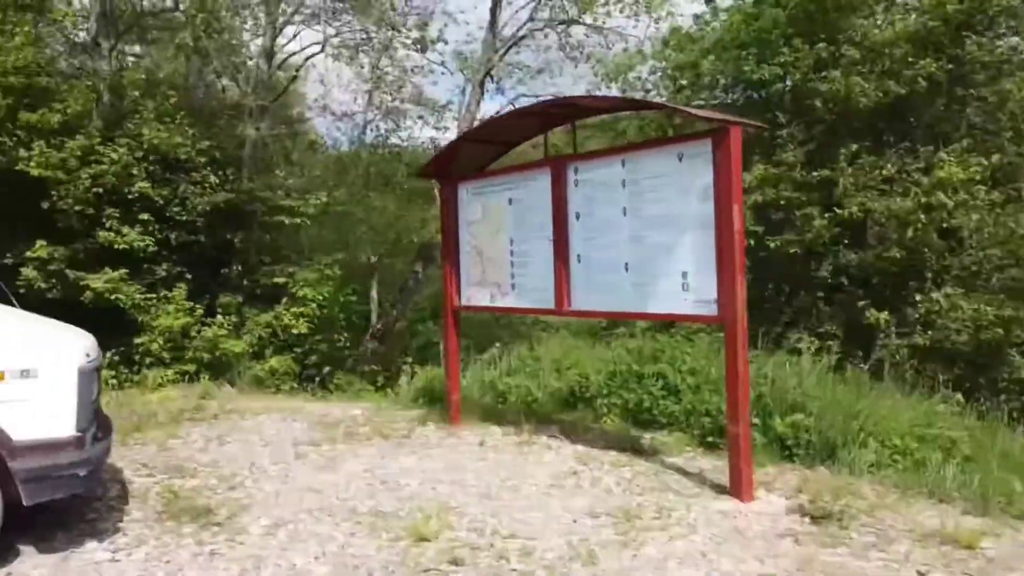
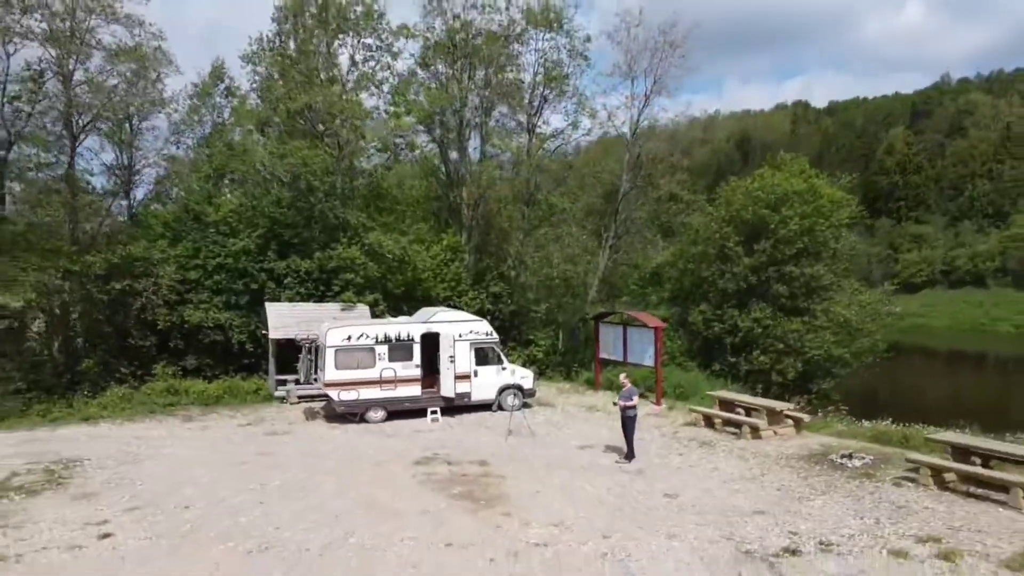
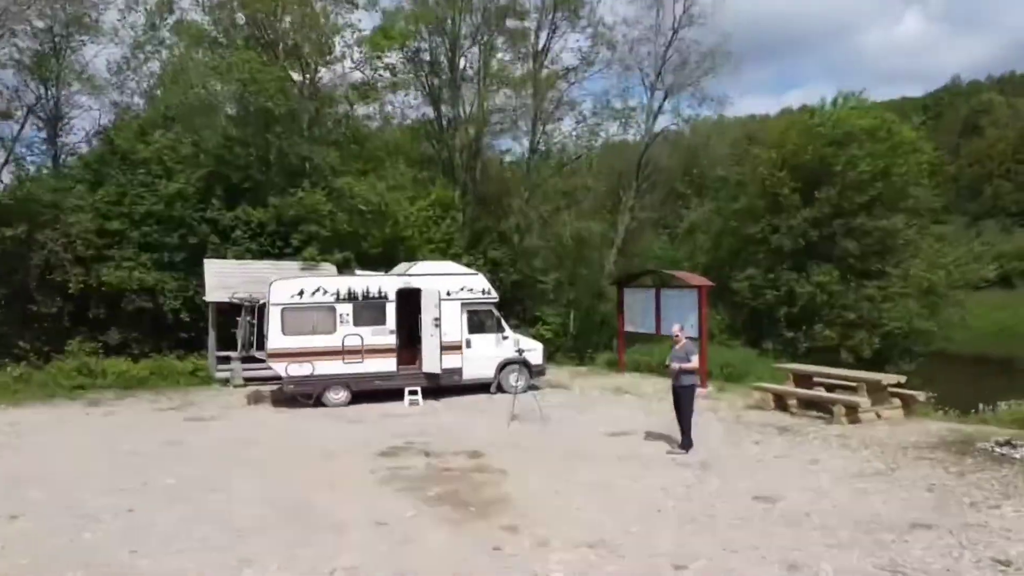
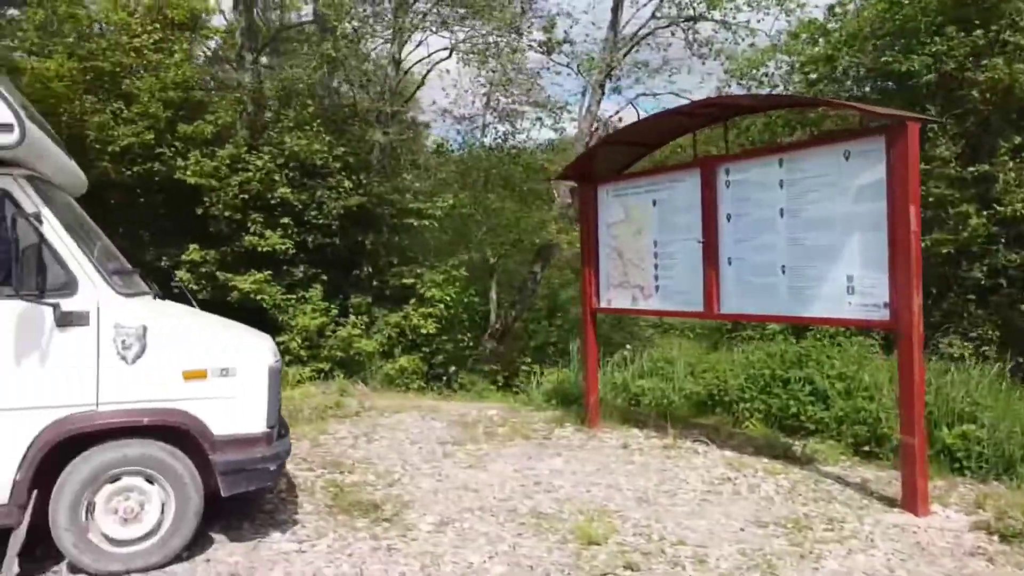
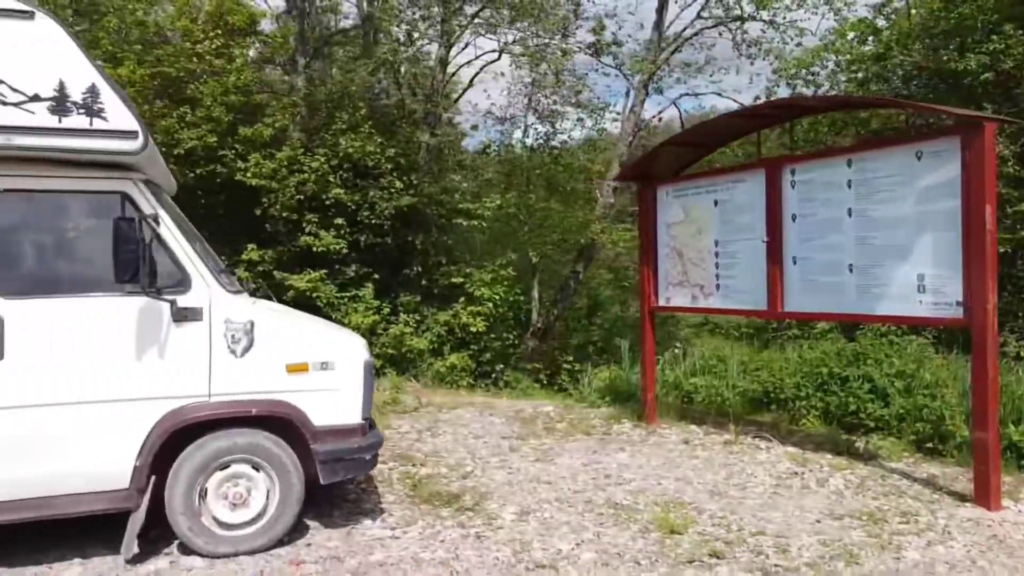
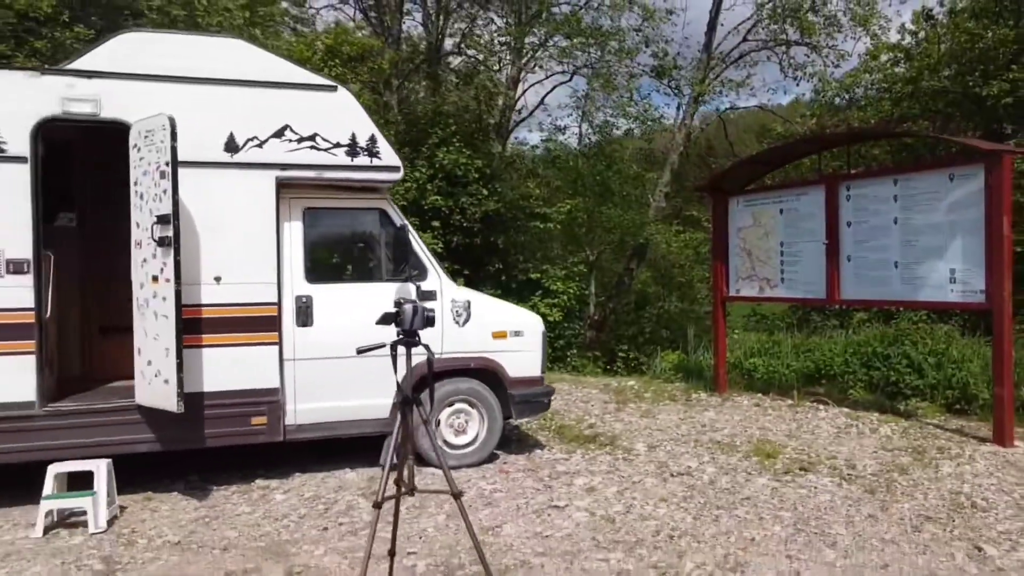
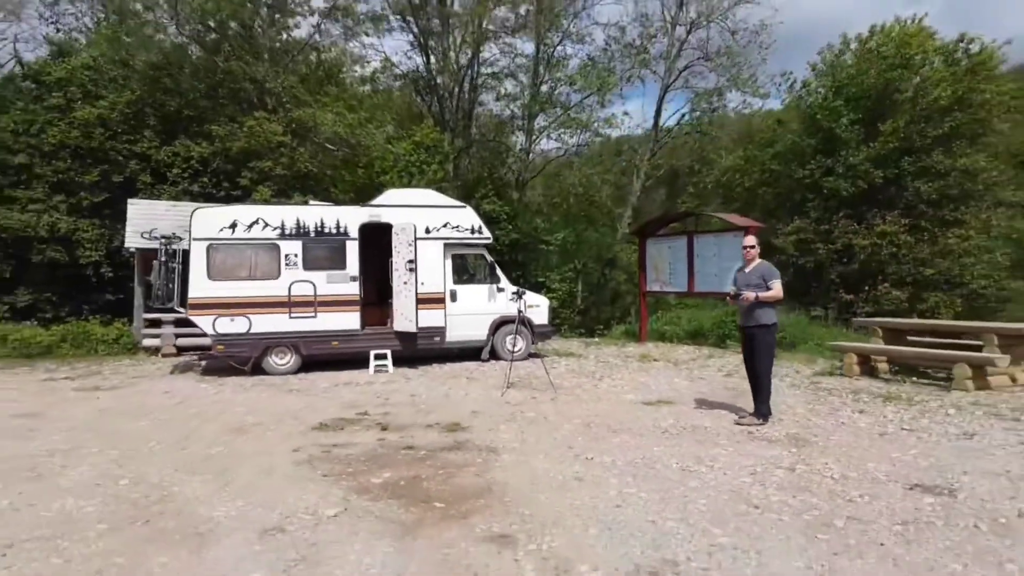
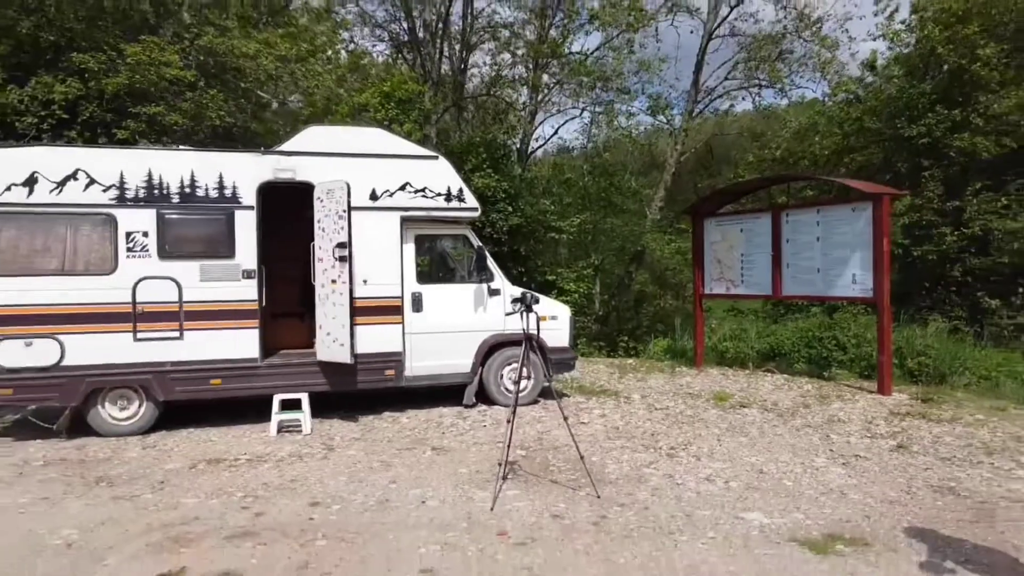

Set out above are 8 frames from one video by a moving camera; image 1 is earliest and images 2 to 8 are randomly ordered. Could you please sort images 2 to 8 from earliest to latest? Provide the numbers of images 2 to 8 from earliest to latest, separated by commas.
4, 5, 6, 8, 7, 3, 2
